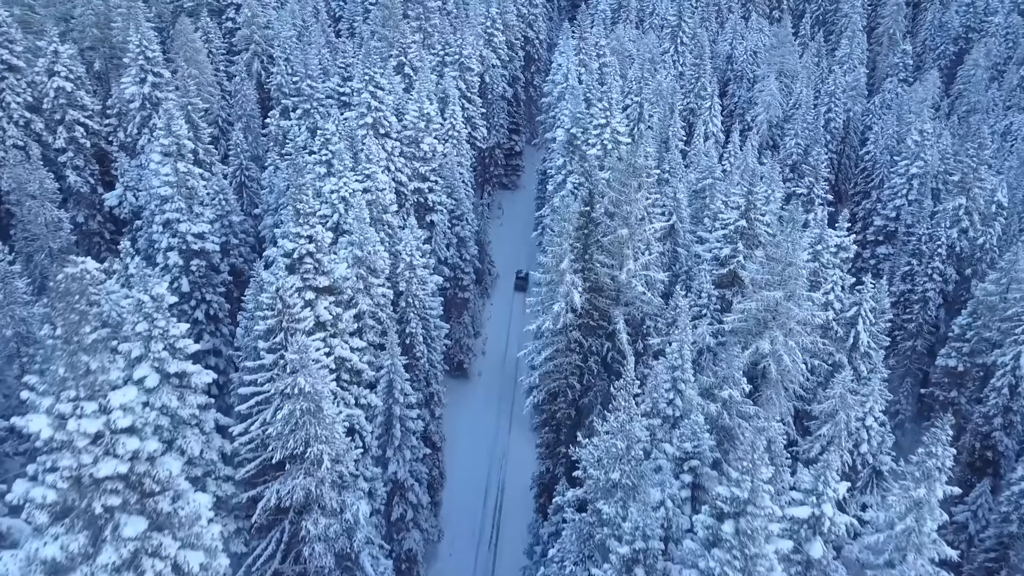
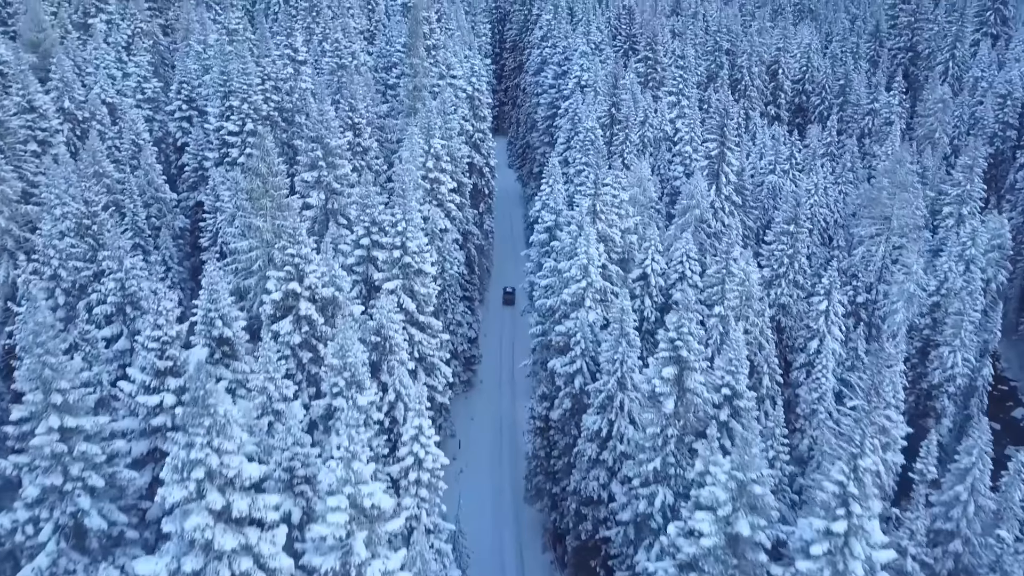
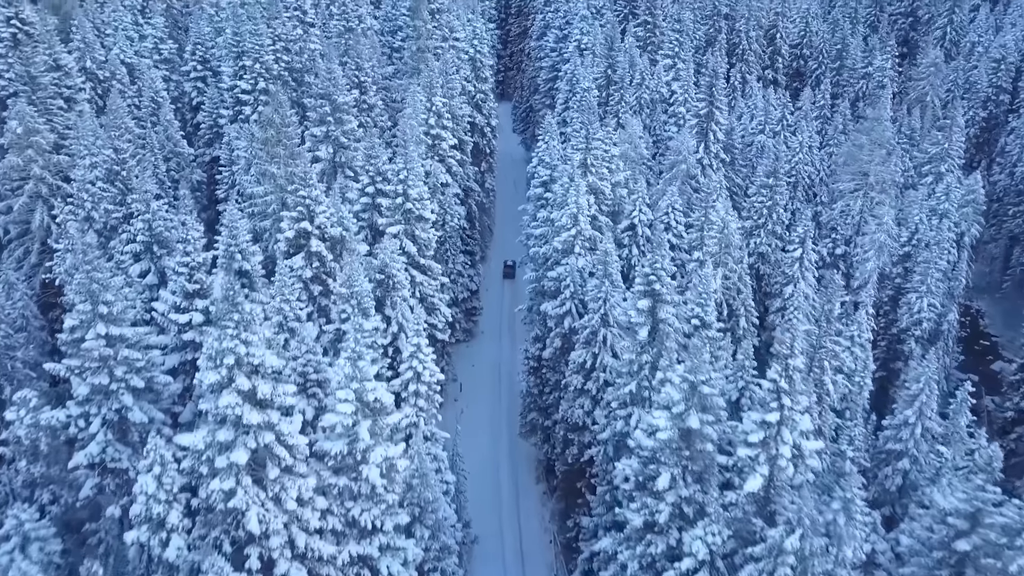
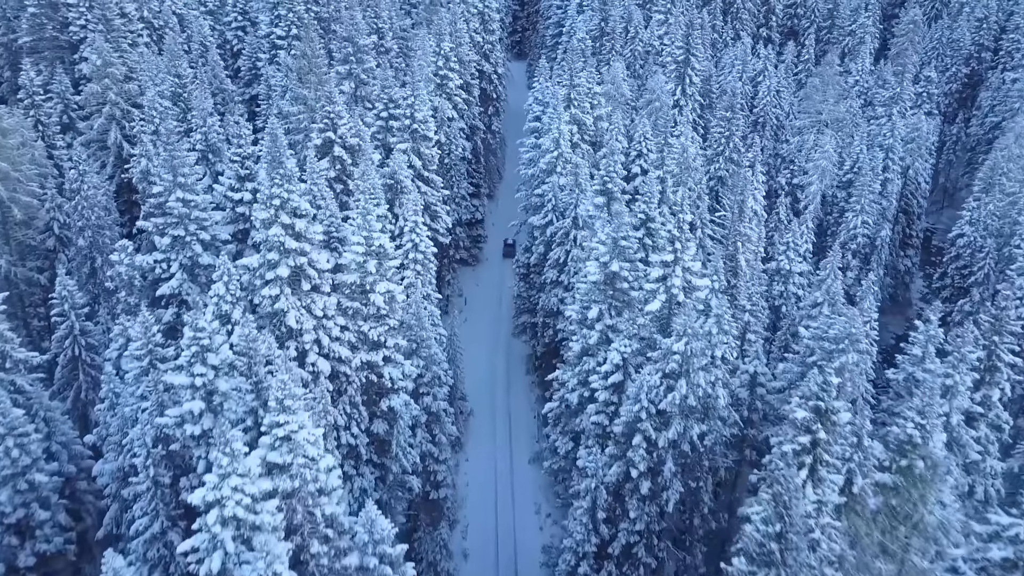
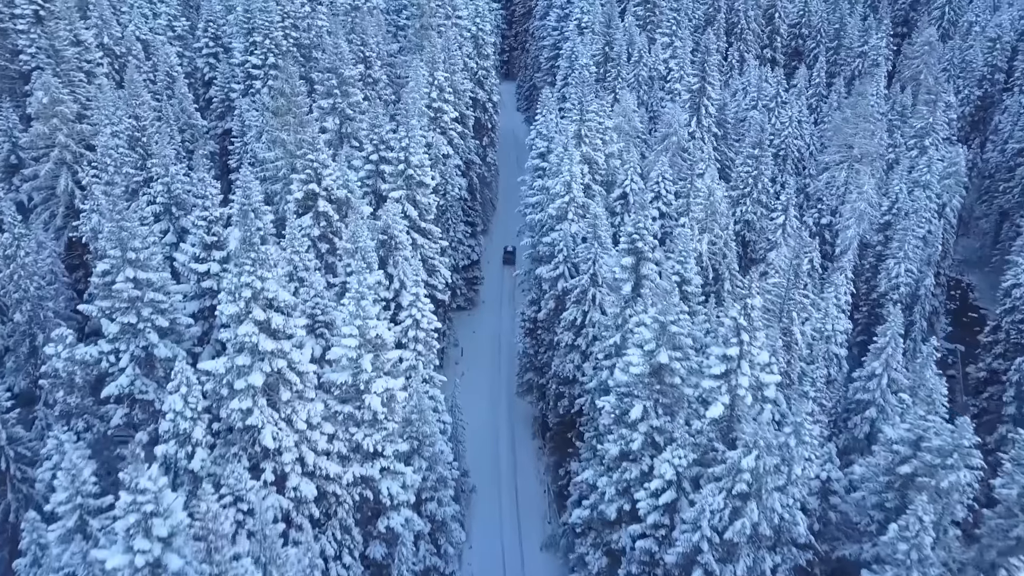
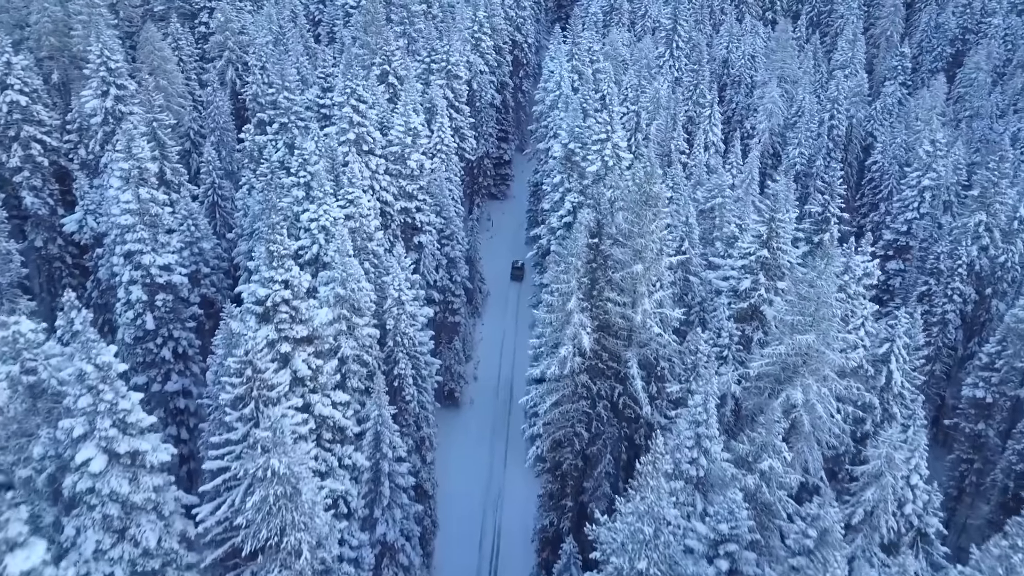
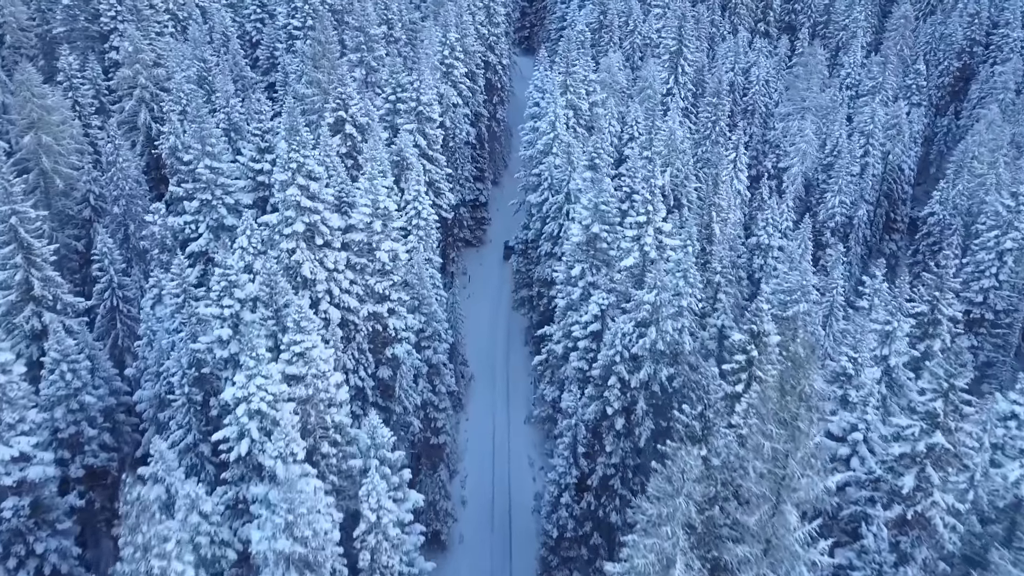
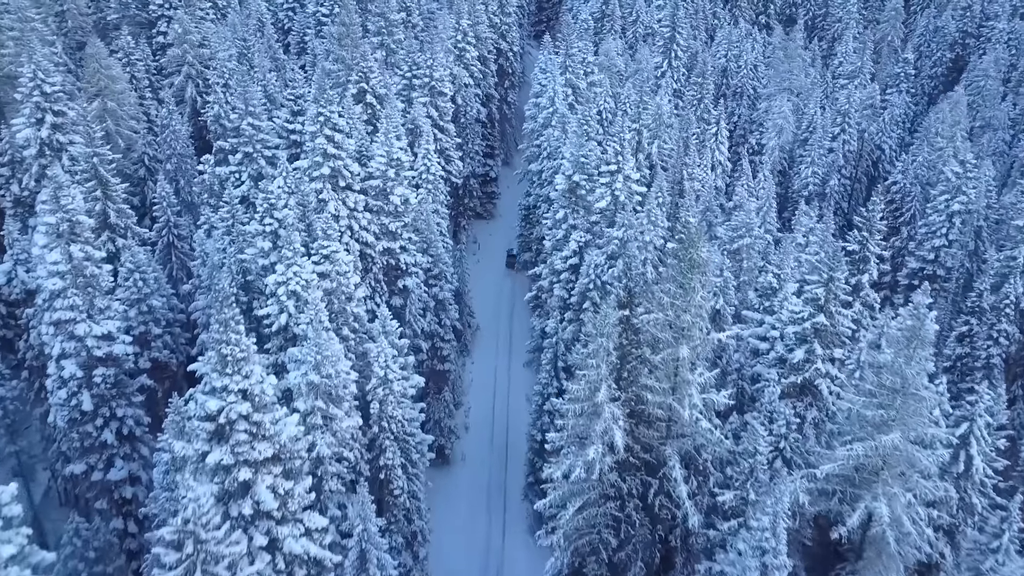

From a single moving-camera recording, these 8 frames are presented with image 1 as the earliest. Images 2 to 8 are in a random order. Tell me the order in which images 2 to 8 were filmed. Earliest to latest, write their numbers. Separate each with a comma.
6, 8, 7, 4, 5, 3, 2
